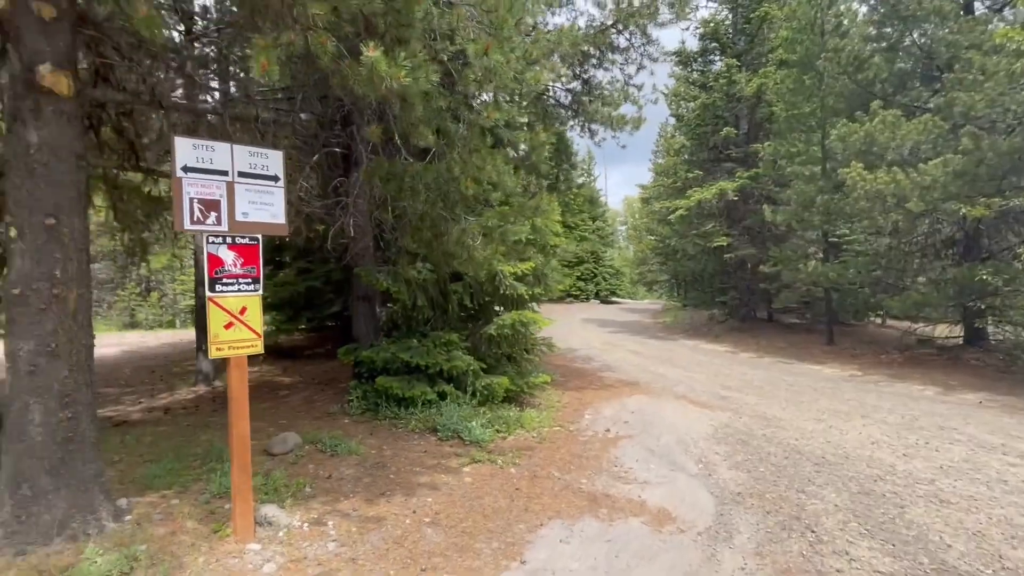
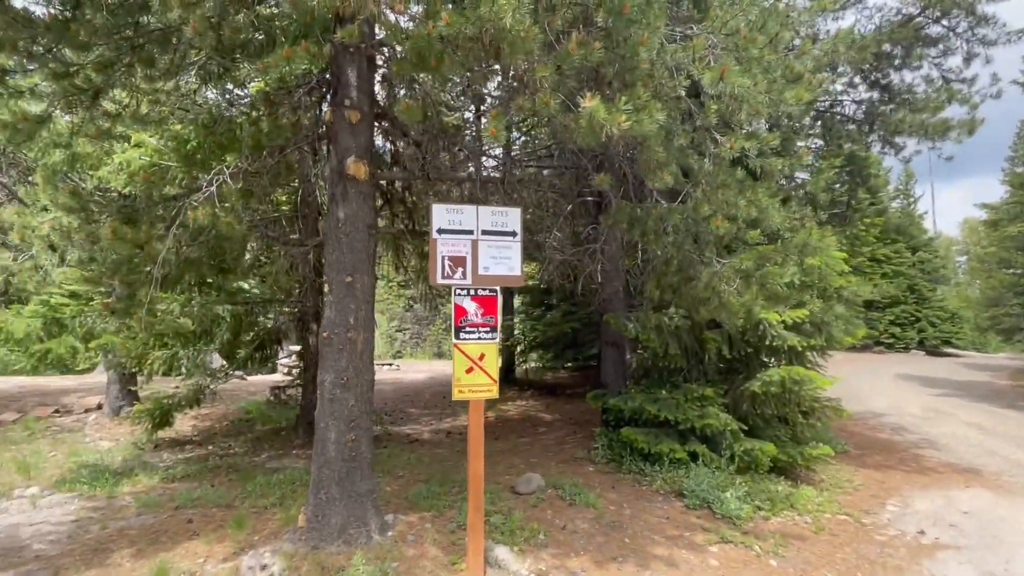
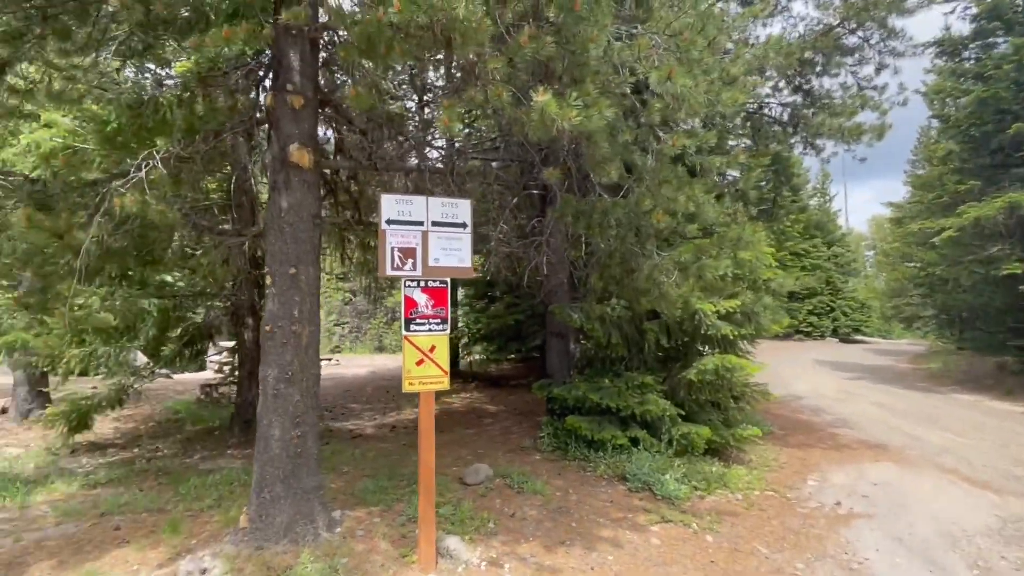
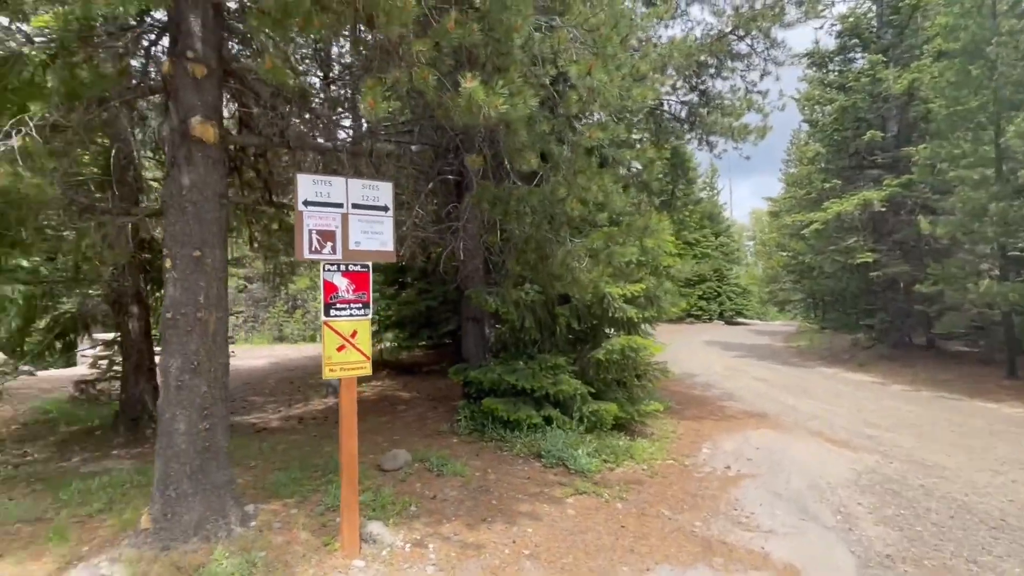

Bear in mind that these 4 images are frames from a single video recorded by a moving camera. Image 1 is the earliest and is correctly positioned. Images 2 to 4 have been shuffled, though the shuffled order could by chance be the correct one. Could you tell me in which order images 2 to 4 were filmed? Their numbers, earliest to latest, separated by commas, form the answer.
4, 3, 2
